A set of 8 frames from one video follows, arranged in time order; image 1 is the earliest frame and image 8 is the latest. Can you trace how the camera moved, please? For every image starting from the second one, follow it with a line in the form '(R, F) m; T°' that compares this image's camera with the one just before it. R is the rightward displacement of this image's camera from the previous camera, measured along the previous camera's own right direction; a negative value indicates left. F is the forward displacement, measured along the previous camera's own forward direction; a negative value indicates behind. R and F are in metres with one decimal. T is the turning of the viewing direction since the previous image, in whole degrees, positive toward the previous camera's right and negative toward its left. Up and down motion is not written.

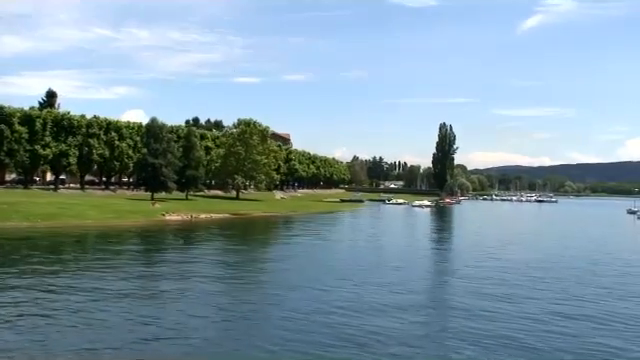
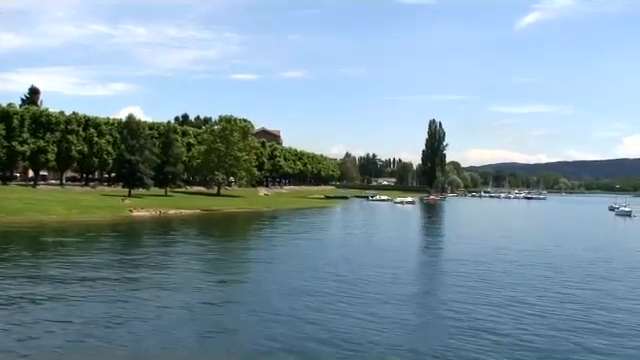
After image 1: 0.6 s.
(+2.7, -0.6) m; 0°
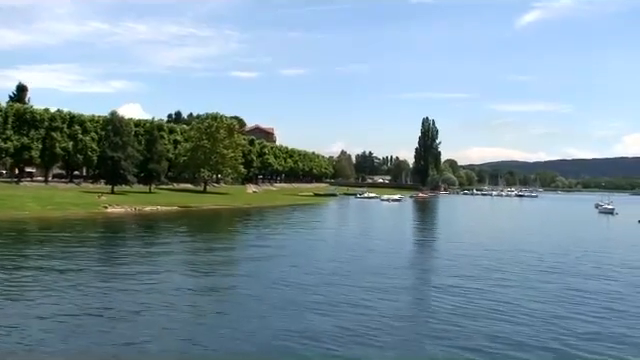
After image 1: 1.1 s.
(+2.3, -0.6) m; 0°
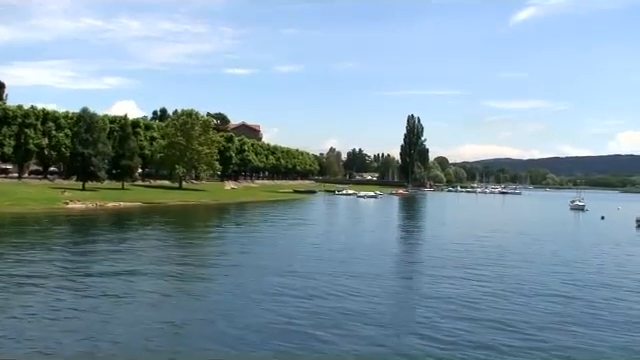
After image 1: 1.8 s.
(+3.3, -0.9) m; 0°
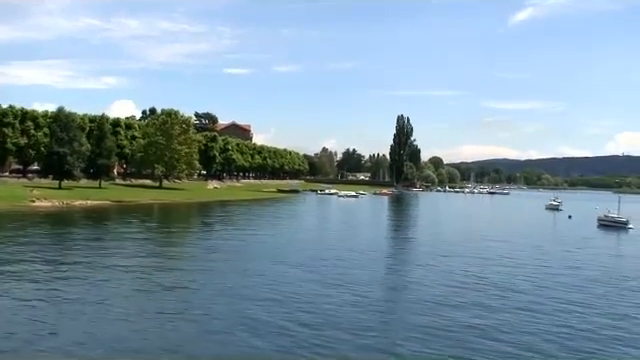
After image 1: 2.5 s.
(+3.2, -0.8) m; 0°
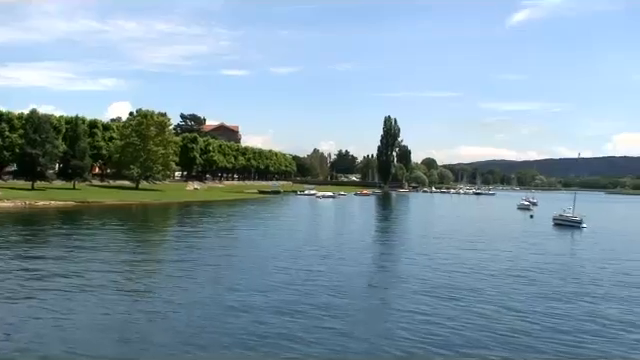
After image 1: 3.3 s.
(+3.7, -1.0) m; 0°
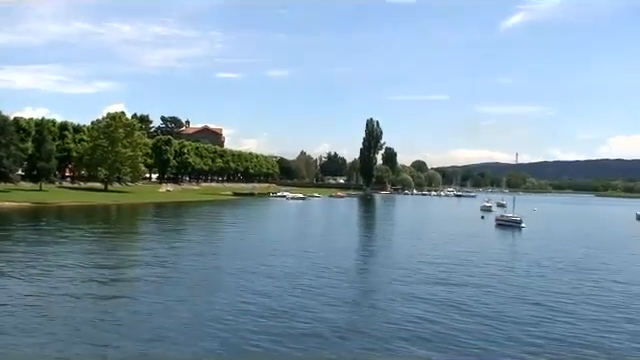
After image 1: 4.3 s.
(+4.8, -1.6) m; 0°
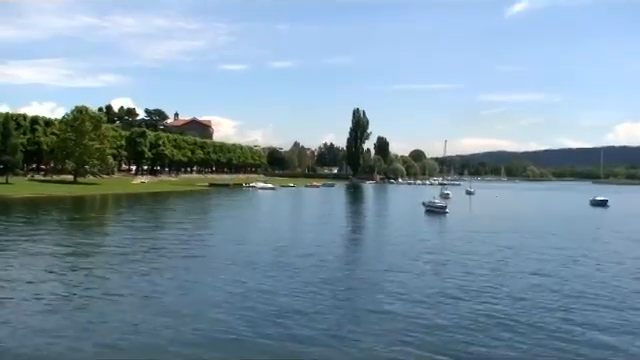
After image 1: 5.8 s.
(+7.4, -2.5) m; -1°
